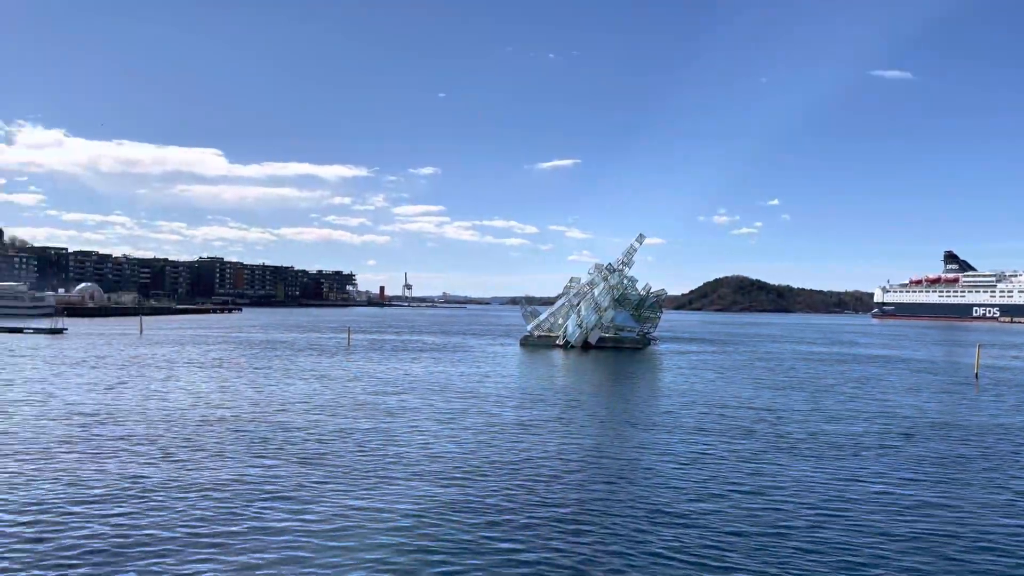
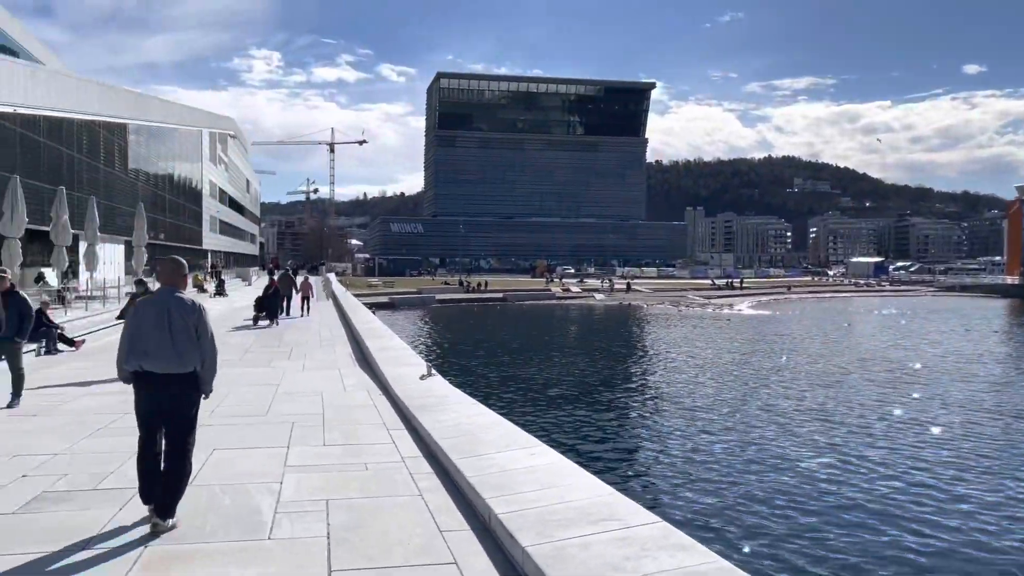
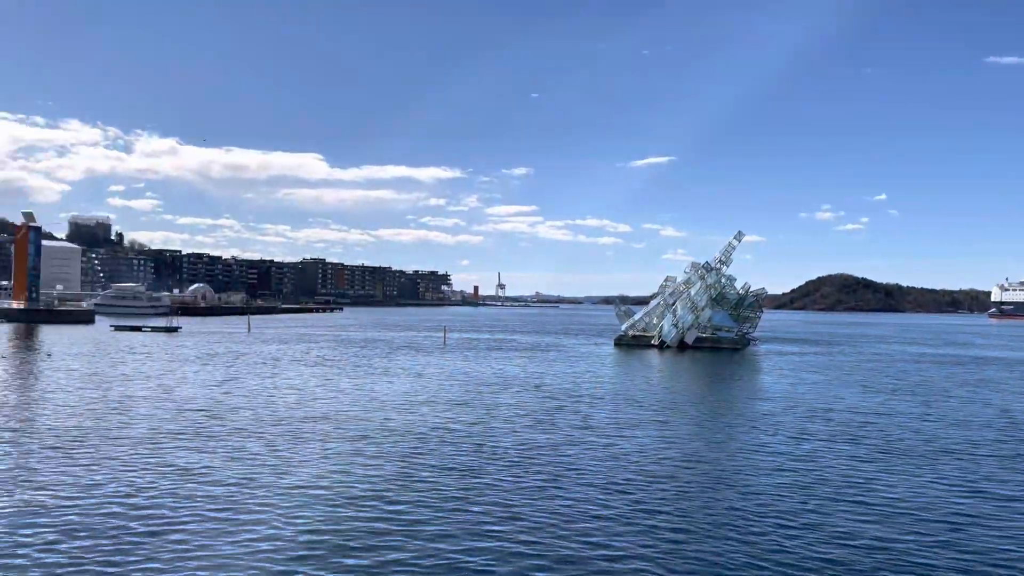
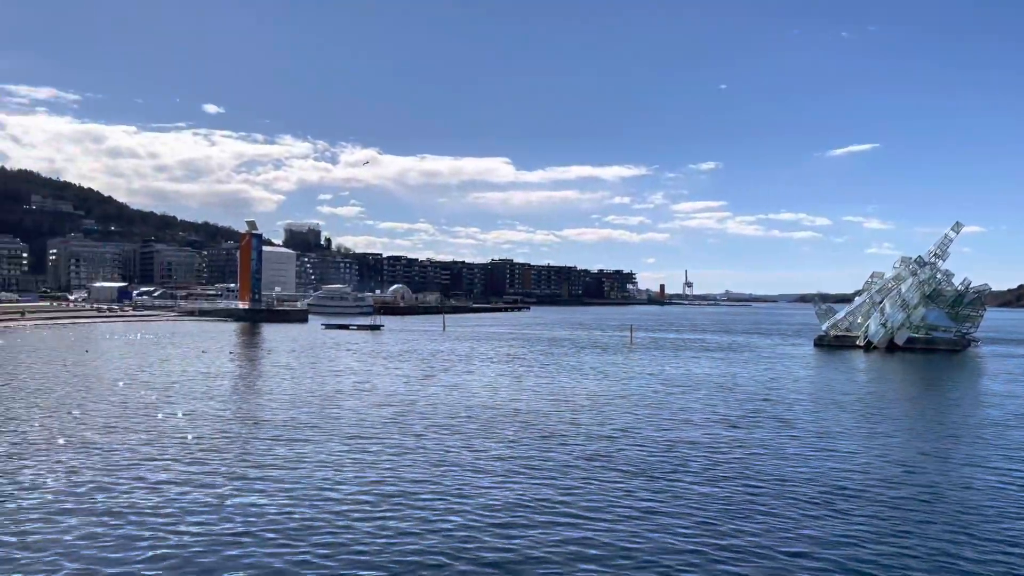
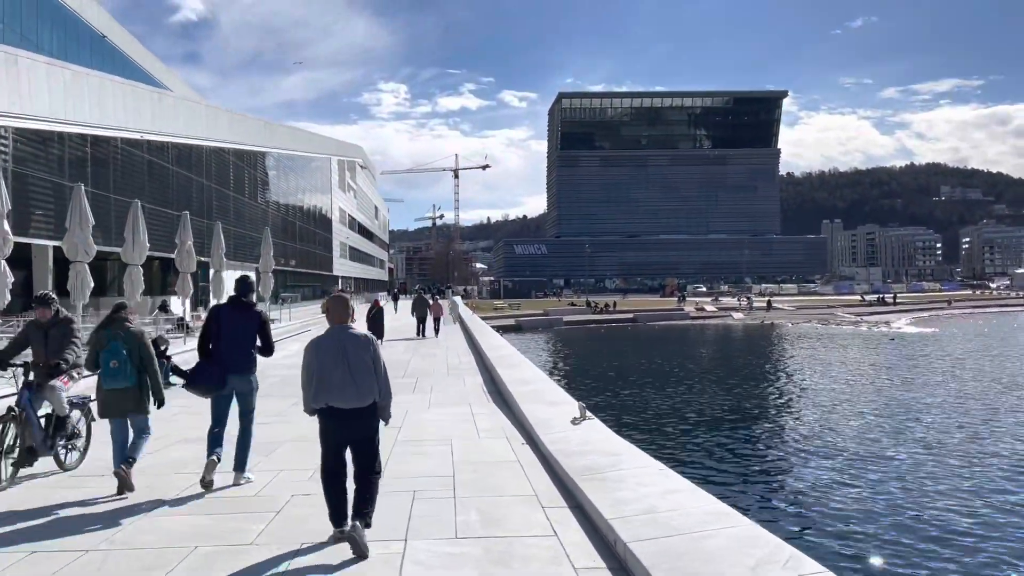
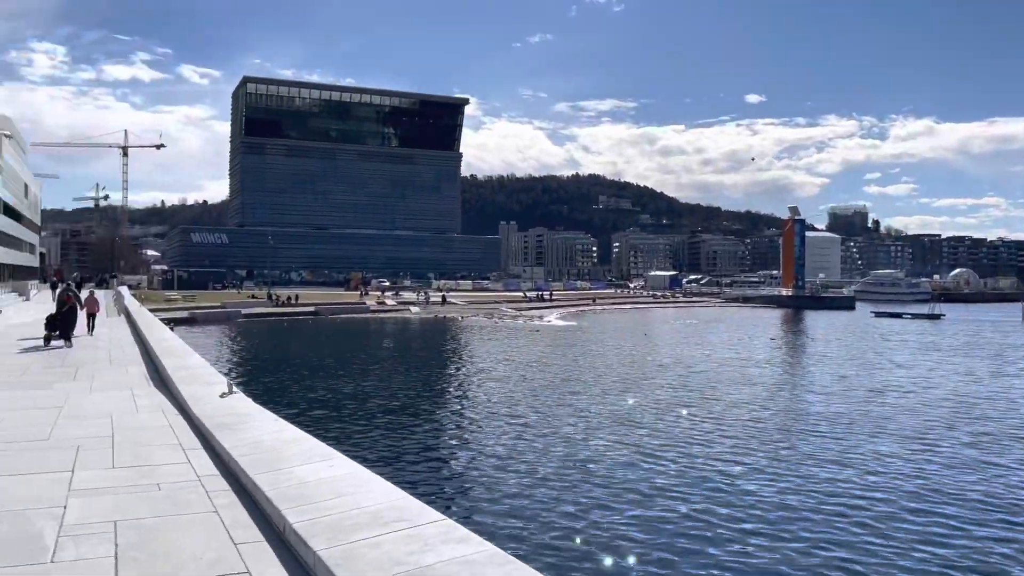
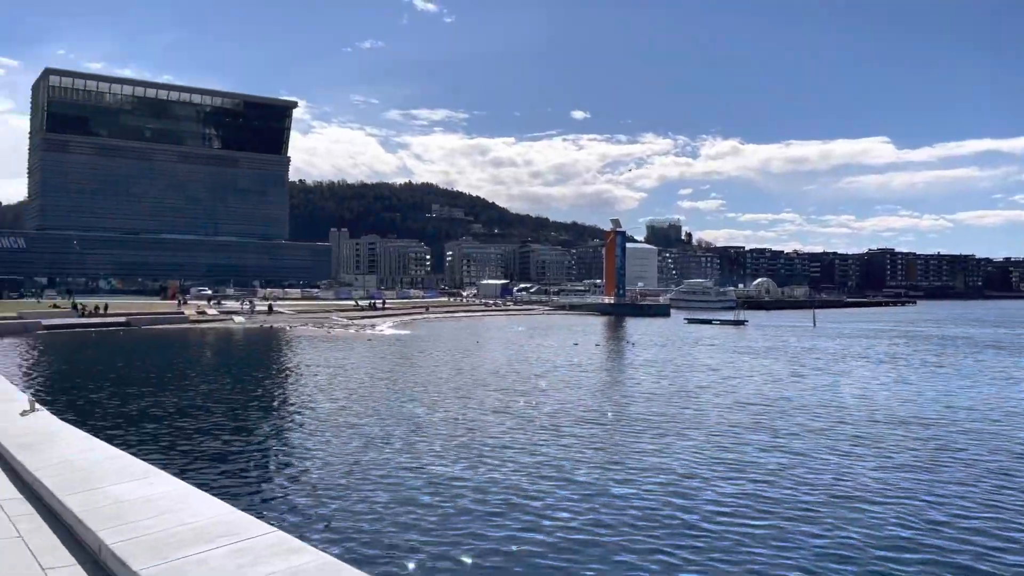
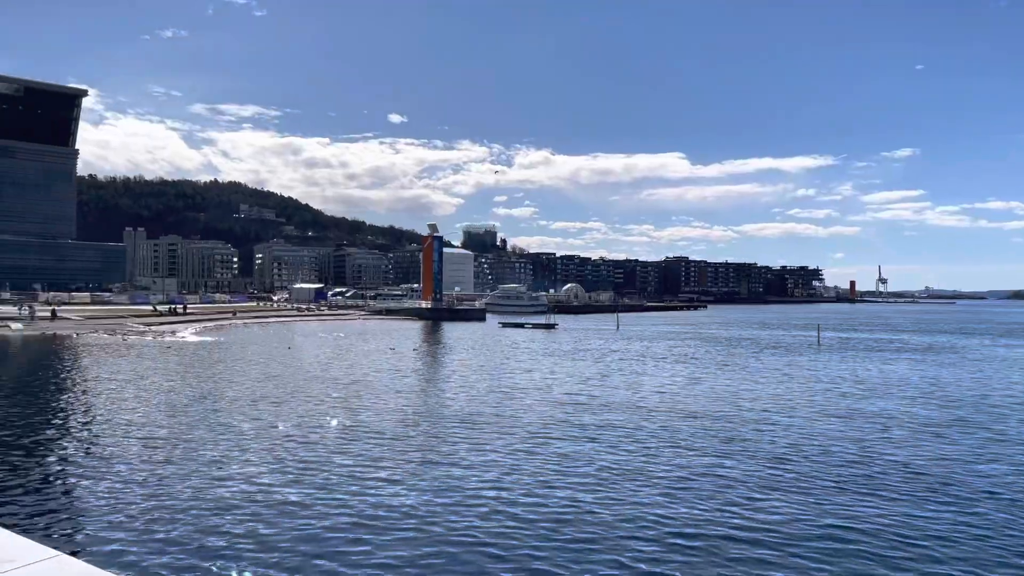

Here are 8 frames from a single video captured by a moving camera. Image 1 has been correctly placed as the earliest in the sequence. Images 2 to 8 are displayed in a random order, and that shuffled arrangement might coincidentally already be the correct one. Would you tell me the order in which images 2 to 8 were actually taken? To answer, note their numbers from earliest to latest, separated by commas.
3, 4, 8, 7, 6, 2, 5
